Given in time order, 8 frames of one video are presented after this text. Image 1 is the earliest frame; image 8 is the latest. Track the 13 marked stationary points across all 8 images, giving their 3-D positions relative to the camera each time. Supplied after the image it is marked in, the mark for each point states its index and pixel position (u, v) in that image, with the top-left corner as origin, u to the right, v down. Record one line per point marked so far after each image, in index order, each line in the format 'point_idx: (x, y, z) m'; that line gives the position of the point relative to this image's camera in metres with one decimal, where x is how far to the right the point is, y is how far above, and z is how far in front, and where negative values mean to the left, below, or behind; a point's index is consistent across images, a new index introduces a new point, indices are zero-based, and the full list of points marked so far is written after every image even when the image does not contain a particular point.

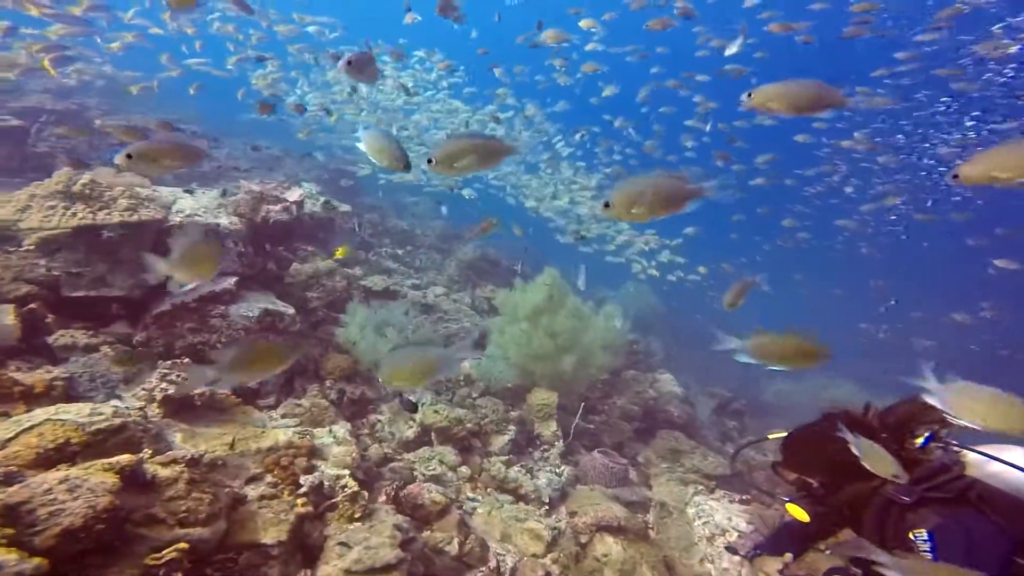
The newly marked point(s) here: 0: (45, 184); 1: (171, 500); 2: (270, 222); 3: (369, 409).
0: (-5.2, +1.3, +4.5) m
1: (-2.1, -1.3, +2.4) m
2: (-3.3, +1.0, +5.5) m
3: (-1.8, -1.6, +5.1) m
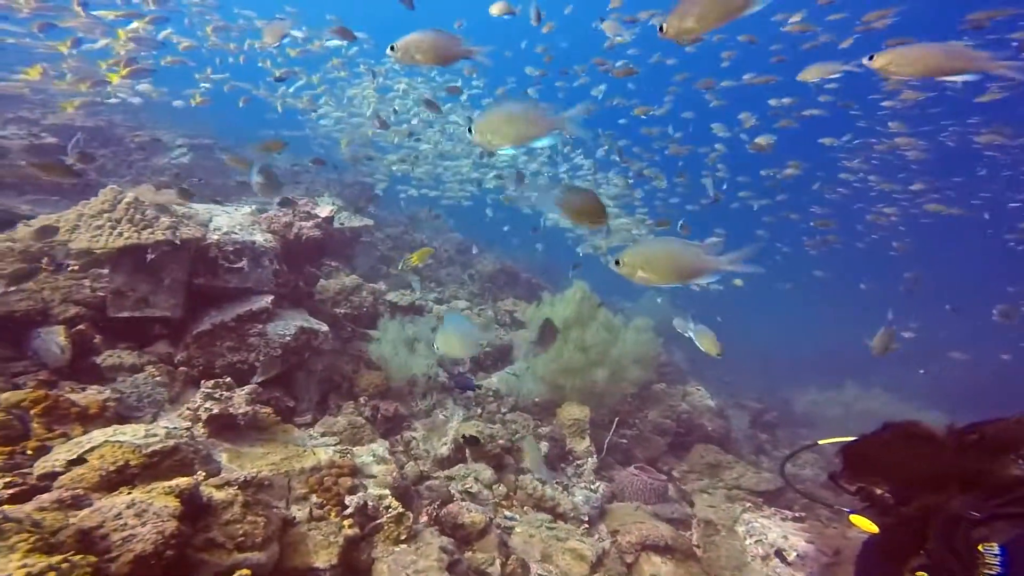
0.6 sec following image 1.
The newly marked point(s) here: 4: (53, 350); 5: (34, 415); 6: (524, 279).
0: (-4.9, +1.1, +4.7) m
1: (-1.7, -1.4, +2.4) m
2: (-2.9, +0.7, +5.6) m
3: (-1.4, -1.8, +5.1) m
4: (-4.3, -0.6, +3.8) m
5: (-3.5, -0.9, +2.9) m
6: (+0.4, +0.3, +14.6) m
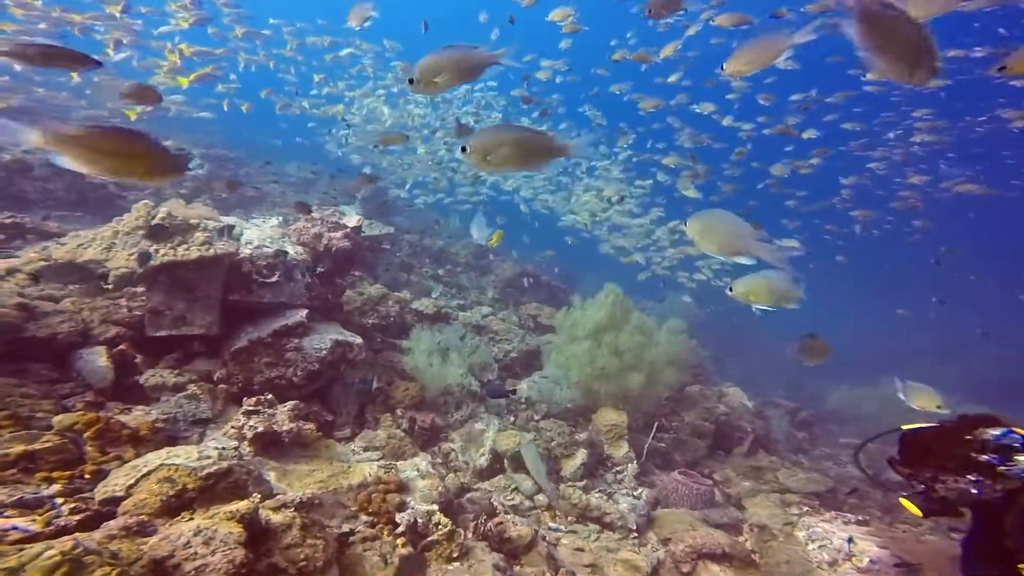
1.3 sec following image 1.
0: (-4.5, +0.9, +4.7) m
1: (-1.3, -1.5, +2.4) m
2: (-2.5, +0.5, +5.6) m
3: (-0.9, -1.9, +5.0) m
4: (-3.9, -0.8, +3.8) m
5: (-3.1, -1.1, +2.9) m
6: (+1.1, +0.2, +14.5) m
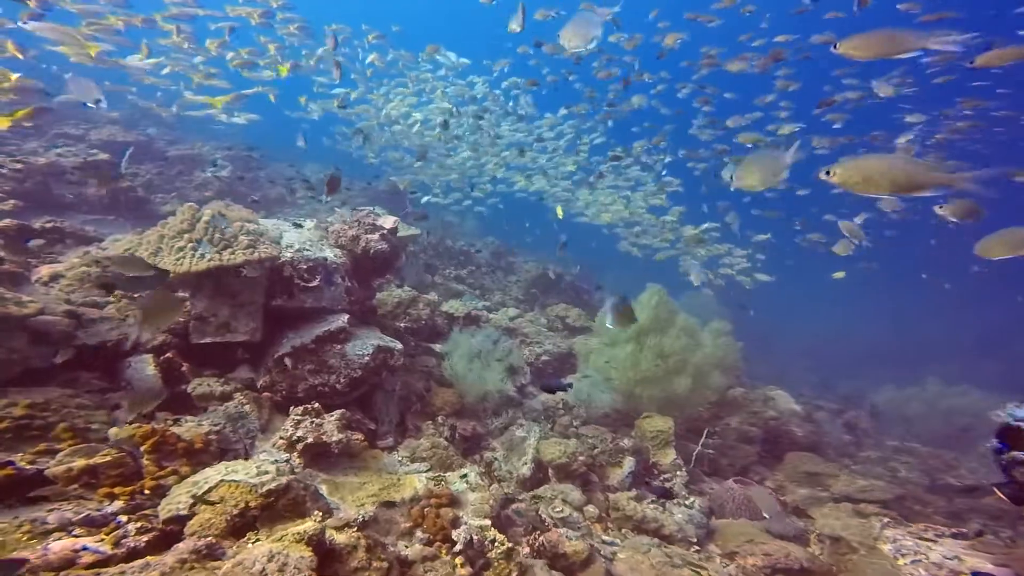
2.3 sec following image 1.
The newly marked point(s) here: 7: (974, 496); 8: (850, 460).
0: (-4.0, +0.8, +4.7) m
1: (-0.9, -1.6, +2.3) m
2: (-1.9, +0.5, +5.5) m
3: (-0.4, -1.9, +4.9) m
4: (-3.5, -0.9, +3.7) m
5: (-2.6, -1.2, +2.9) m
6: (+1.9, +0.2, +14.3) m
7: (+7.7, -3.4, +6.6) m
8: (+6.3, -3.3, +7.5) m
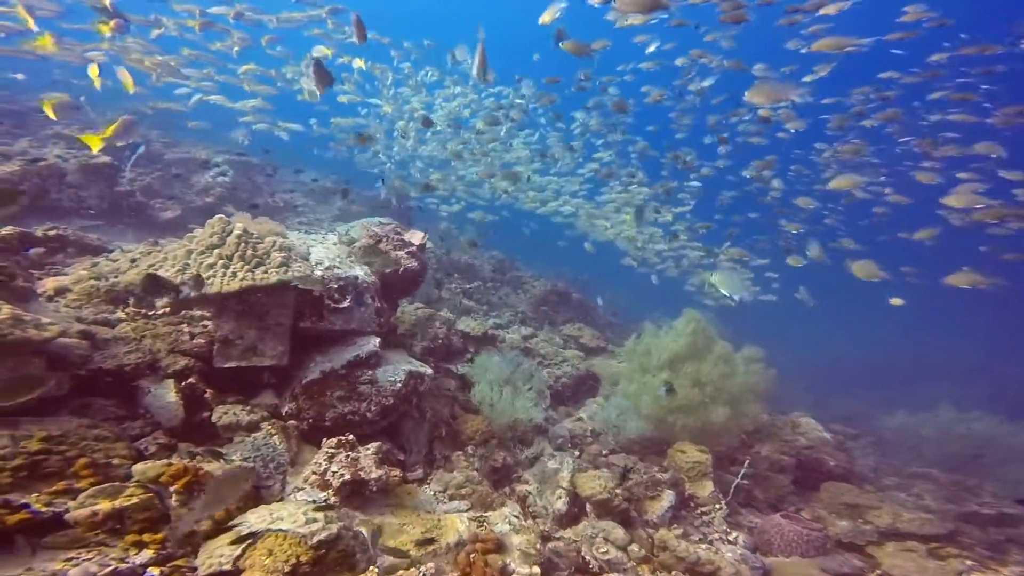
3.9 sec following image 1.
0: (-3.5, +0.6, +4.5) m
1: (-0.5, -1.8, +2.0) m
2: (-1.5, +0.2, +5.3) m
3: (0.0, -2.2, +4.6) m
4: (-3.0, -1.1, +3.5) m
5: (-2.2, -1.3, +2.6) m
6: (+2.2, -0.4, +14.2) m
7: (+8.0, -3.9, +6.4) m
8: (+6.7, -3.7, +7.3) m
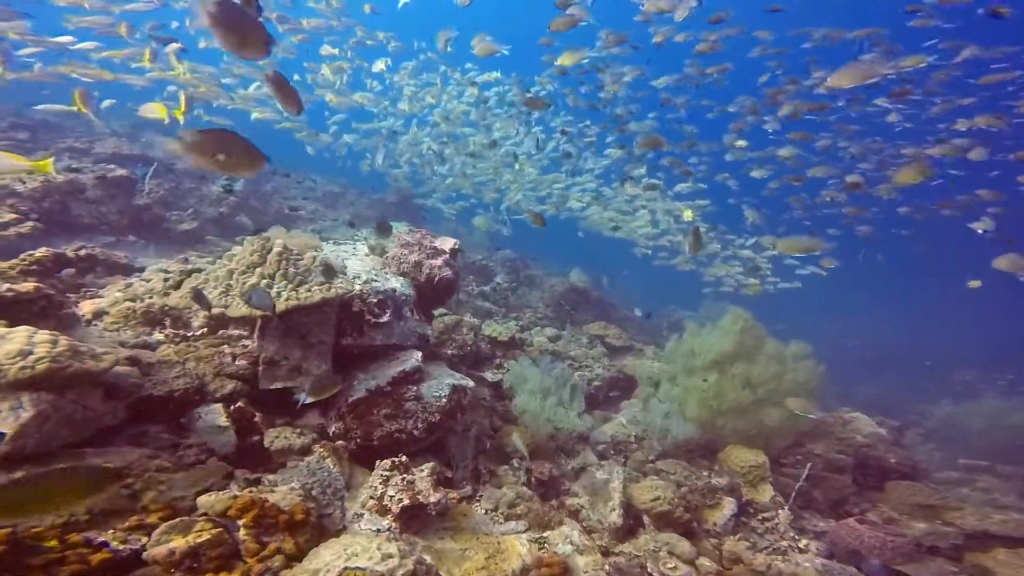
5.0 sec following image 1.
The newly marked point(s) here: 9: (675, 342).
0: (-3.1, +0.3, +4.5) m
1: (0.0, -1.9, +2.0) m
2: (-1.0, +0.1, +5.3) m
3: (+0.5, -2.3, +4.6) m
4: (-2.6, -1.3, +3.5) m
5: (-1.8, -1.6, +2.6) m
6: (+2.9, -0.3, +14.0) m
7: (+8.6, -3.7, +6.2) m
8: (+7.3, -3.6, +7.1) m
9: (+2.6, -0.9, +6.6) m
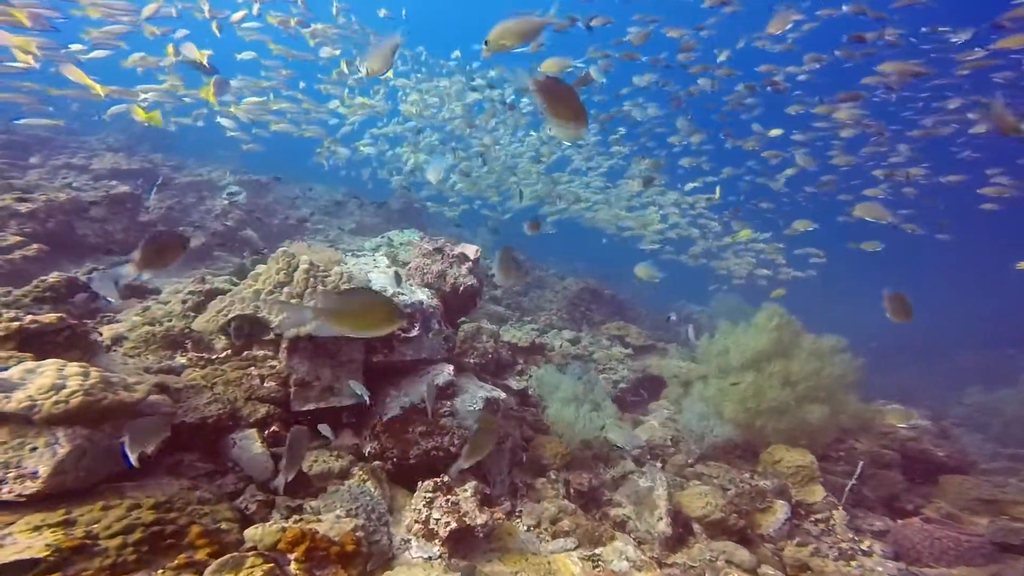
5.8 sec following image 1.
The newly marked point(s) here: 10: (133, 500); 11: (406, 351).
0: (-2.8, +0.1, +4.4) m
1: (+0.4, -2.0, +1.8) m
2: (-0.7, -0.1, +5.2) m
3: (+1.0, -2.3, +4.4) m
4: (-2.2, -1.5, +3.4) m
5: (-1.4, -1.7, +2.5) m
6: (+3.4, -0.3, +13.9) m
7: (+9.1, -3.3, +6.0) m
8: (+7.8, -3.3, +6.9) m
9: (+3.0, -0.9, +6.4) m
10: (-2.6, -1.4, +2.7) m
11: (-1.1, -0.7, +4.2) m
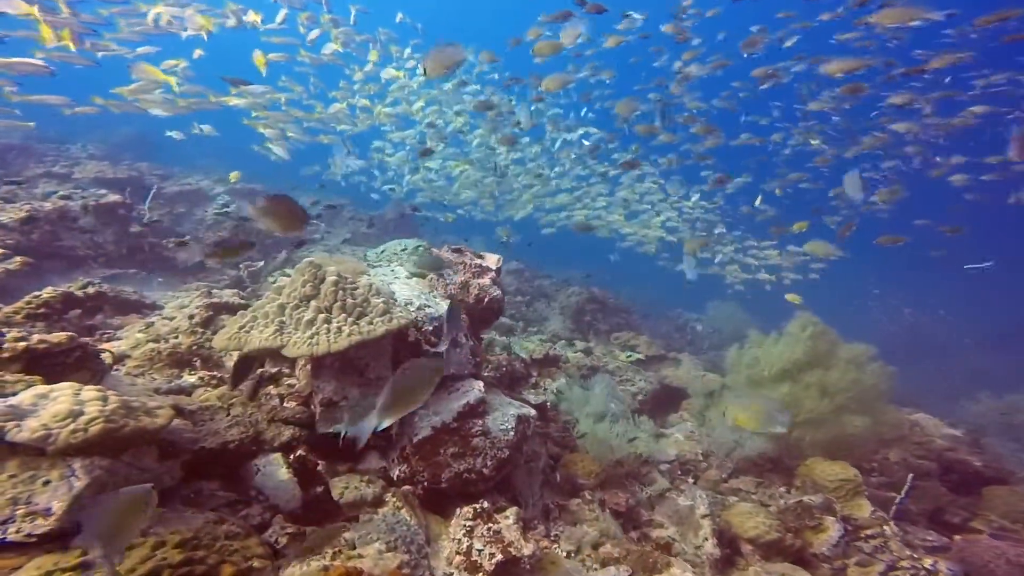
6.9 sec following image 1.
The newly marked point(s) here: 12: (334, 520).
0: (-2.5, -0.1, +4.2) m
1: (+0.8, -2.1, +1.6) m
2: (-0.4, -0.2, +5.0) m
3: (+1.3, -2.5, +4.2) m
4: (-1.8, -1.6, +3.2) m
5: (-1.0, -1.8, +2.3) m
6: (+3.6, -0.6, +13.8) m
7: (+9.5, -3.4, +5.9) m
8: (+8.1, -3.4, +6.8) m
9: (+3.3, -1.0, +6.3) m
10: (-2.2, -1.6, +2.5) m
11: (-0.8, -0.8, +4.0) m
12: (-1.4, -1.9, +3.2) m
